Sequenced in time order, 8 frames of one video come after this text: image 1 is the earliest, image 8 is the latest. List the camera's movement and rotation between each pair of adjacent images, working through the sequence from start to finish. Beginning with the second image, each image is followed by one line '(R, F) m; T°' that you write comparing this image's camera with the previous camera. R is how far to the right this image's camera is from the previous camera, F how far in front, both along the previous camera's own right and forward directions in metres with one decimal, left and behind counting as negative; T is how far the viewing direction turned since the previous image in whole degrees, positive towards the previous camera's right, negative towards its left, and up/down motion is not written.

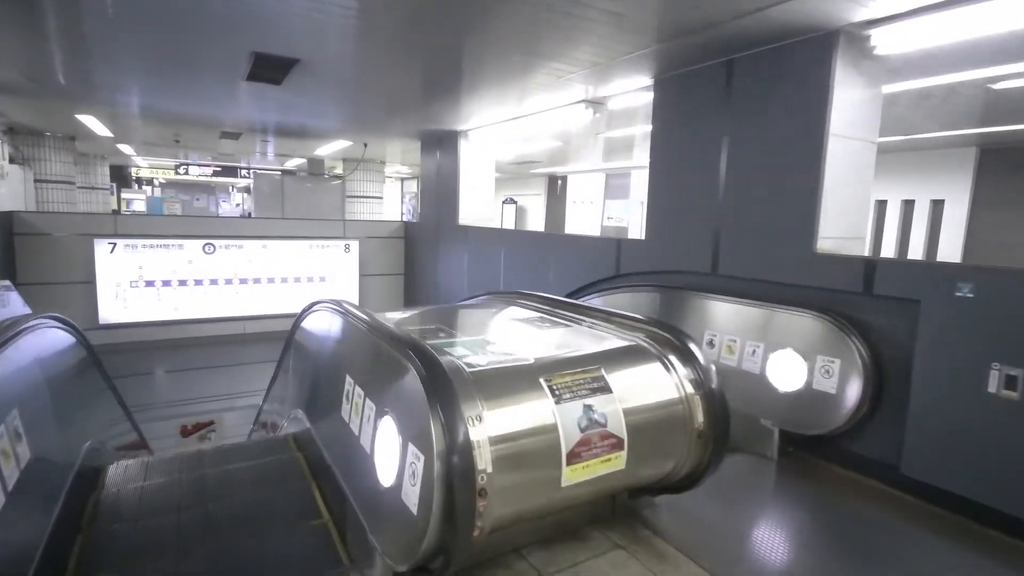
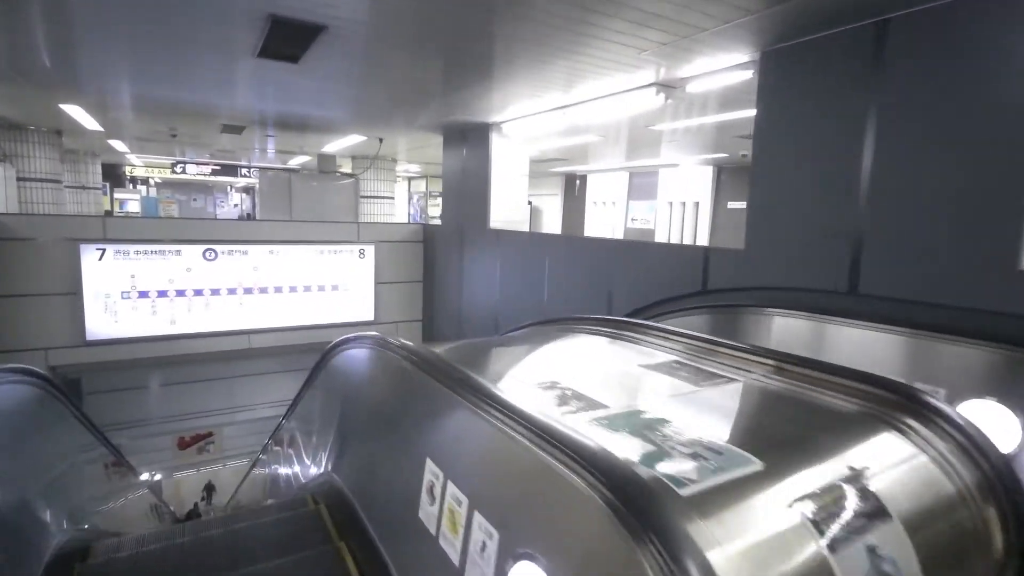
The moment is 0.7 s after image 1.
(-0.4, +0.6) m; 0°
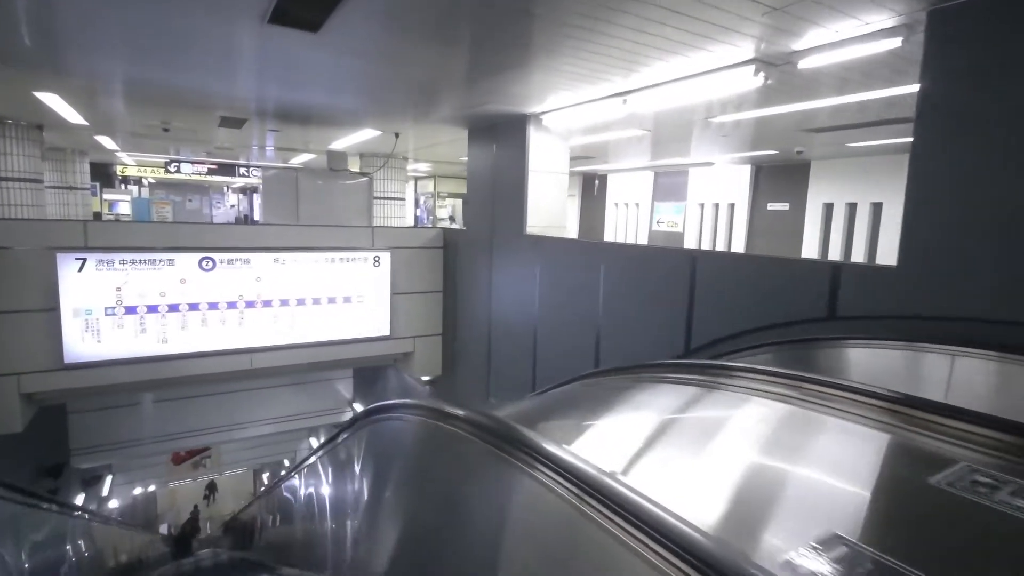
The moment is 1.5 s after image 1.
(-0.4, +0.6) m; 0°
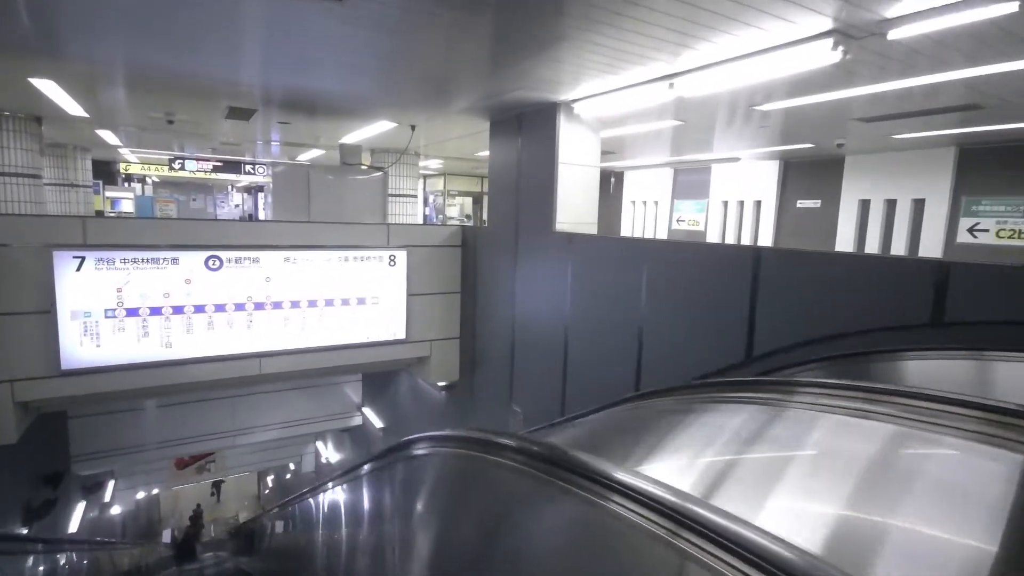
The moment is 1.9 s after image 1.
(-0.2, +0.3) m; 0°
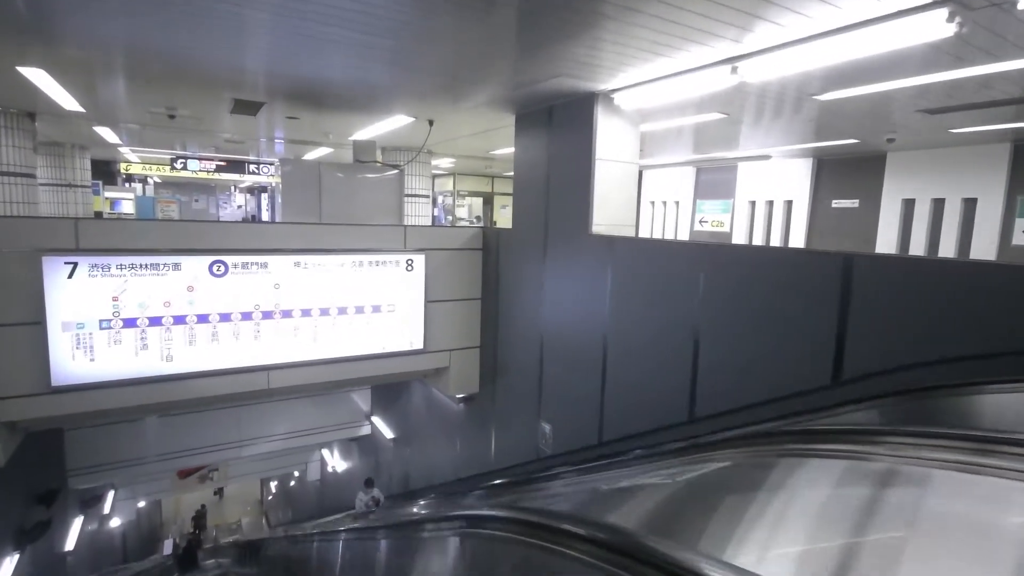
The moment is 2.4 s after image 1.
(-0.2, +0.3) m; 0°
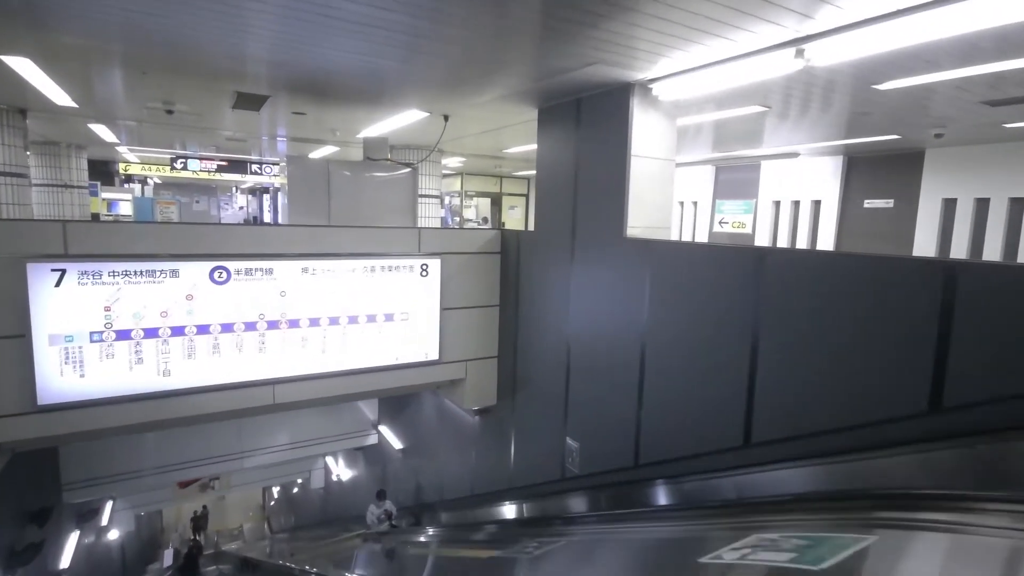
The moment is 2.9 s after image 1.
(-0.2, +0.3) m; 0°
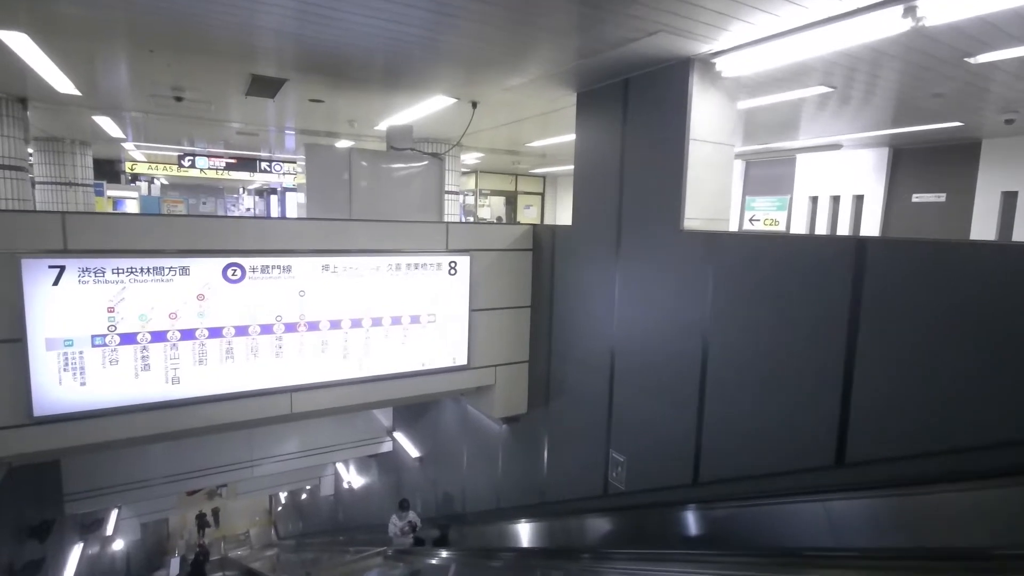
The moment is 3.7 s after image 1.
(-0.2, +0.3) m; 0°
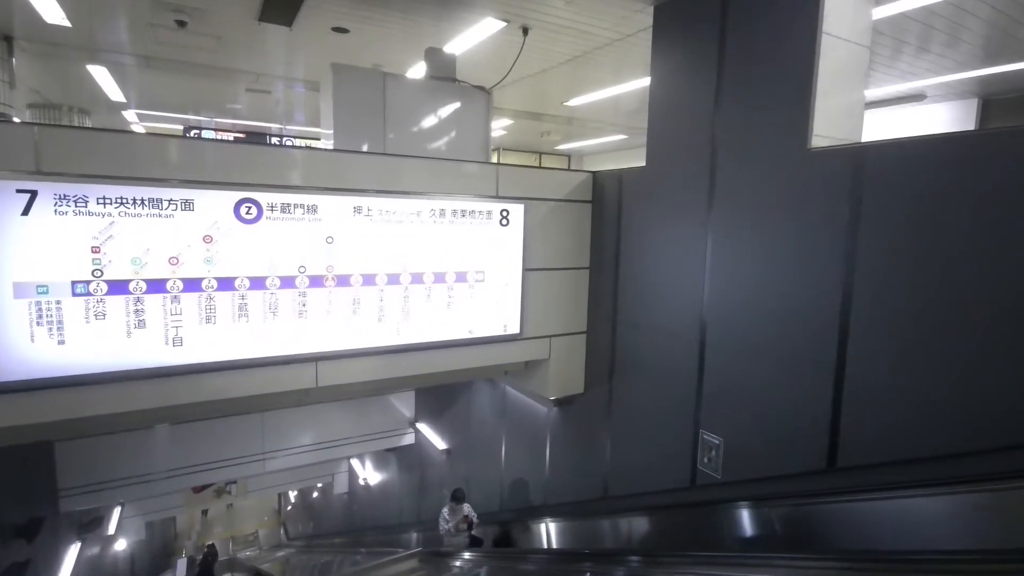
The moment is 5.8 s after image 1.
(-0.4, +0.6) m; -1°
